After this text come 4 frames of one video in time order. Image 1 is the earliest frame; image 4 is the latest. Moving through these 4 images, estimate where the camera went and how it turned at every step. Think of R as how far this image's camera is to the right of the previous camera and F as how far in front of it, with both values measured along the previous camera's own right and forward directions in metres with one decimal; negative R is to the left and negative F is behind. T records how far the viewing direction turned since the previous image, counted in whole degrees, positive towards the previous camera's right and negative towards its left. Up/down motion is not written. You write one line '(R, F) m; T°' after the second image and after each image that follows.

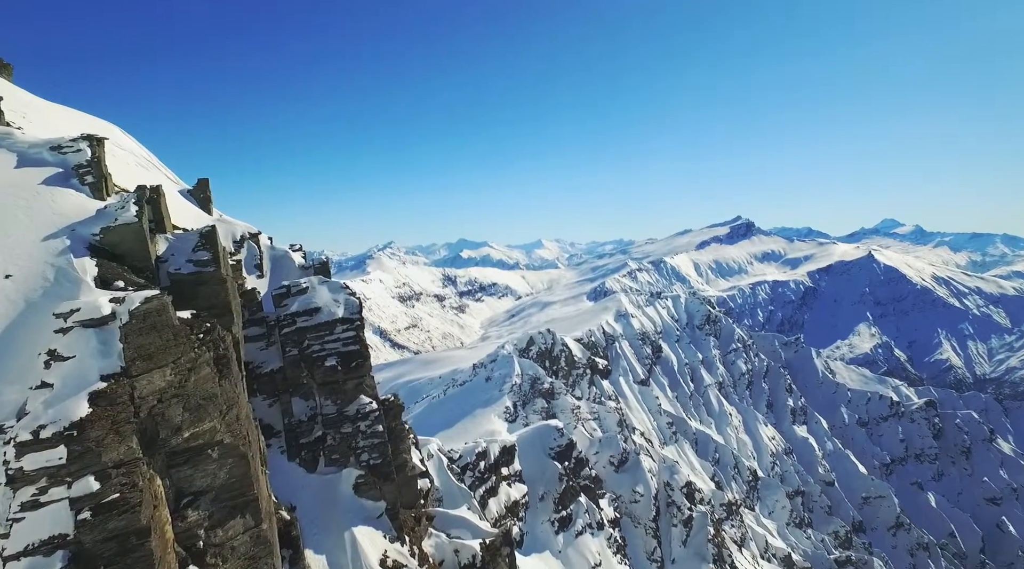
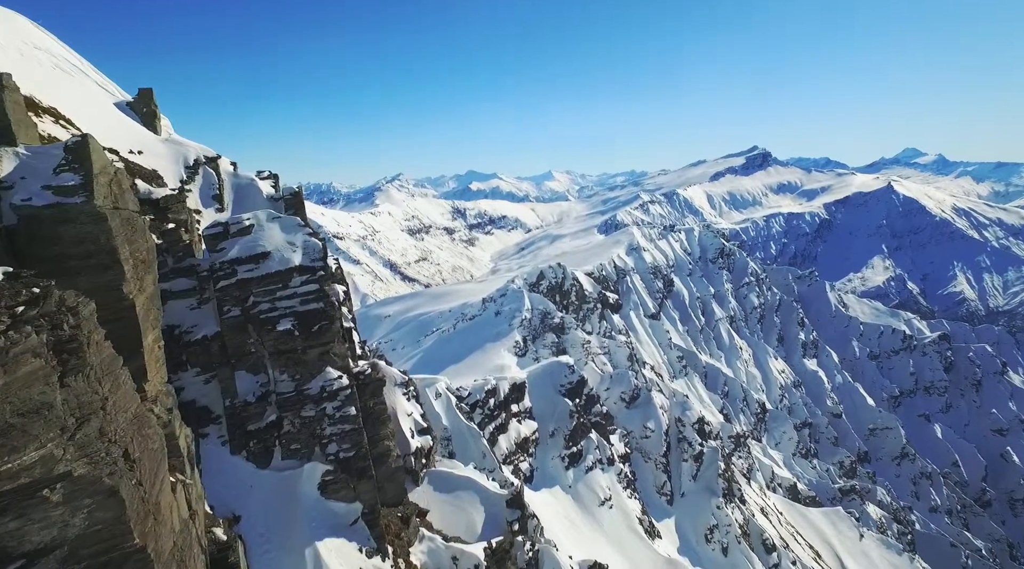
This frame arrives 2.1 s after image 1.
(-0.1, +7.9) m; -1°
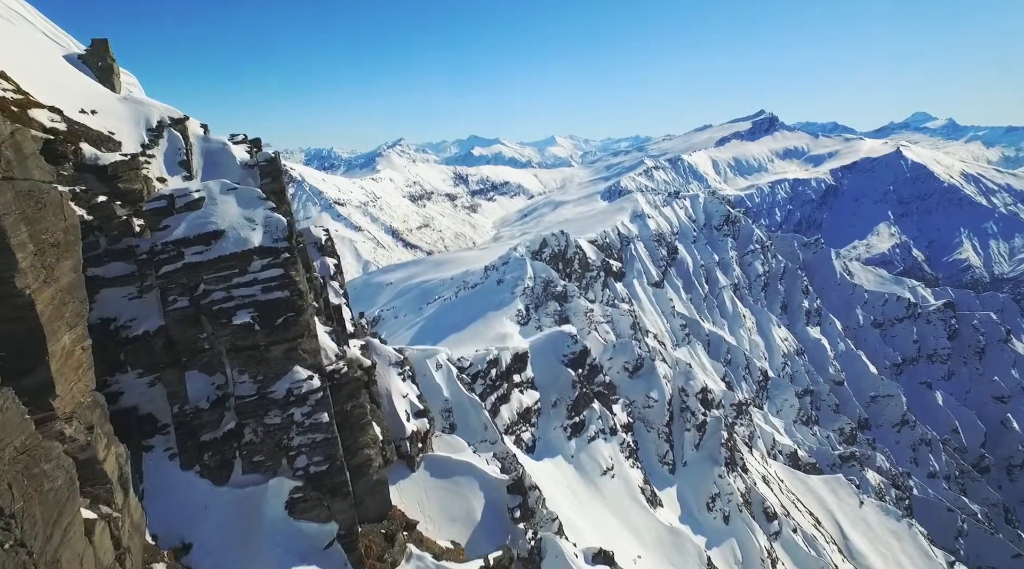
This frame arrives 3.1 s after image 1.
(+0.1, +3.7) m; 0°
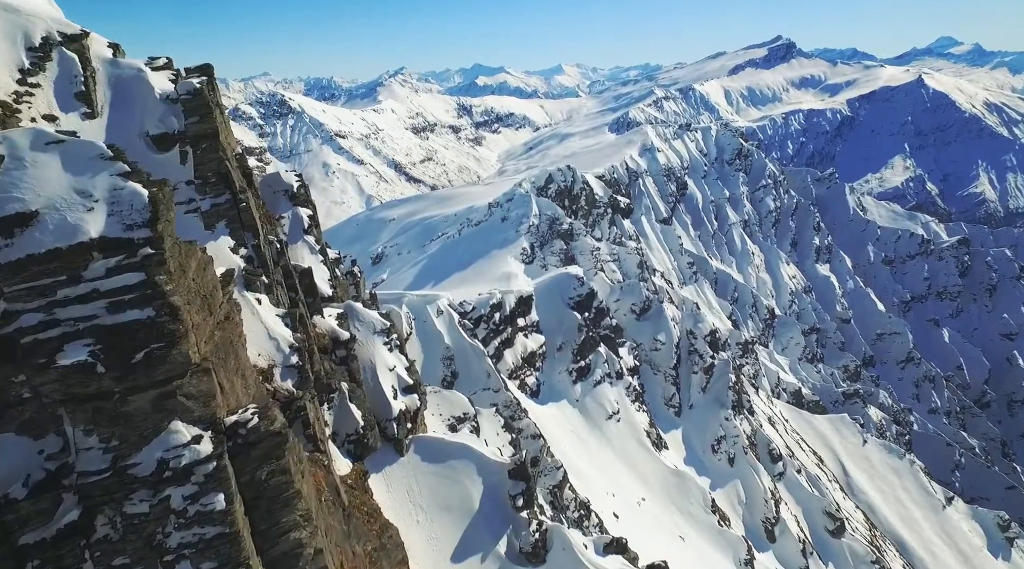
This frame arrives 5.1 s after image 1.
(+0.2, +7.6) m; 0°
